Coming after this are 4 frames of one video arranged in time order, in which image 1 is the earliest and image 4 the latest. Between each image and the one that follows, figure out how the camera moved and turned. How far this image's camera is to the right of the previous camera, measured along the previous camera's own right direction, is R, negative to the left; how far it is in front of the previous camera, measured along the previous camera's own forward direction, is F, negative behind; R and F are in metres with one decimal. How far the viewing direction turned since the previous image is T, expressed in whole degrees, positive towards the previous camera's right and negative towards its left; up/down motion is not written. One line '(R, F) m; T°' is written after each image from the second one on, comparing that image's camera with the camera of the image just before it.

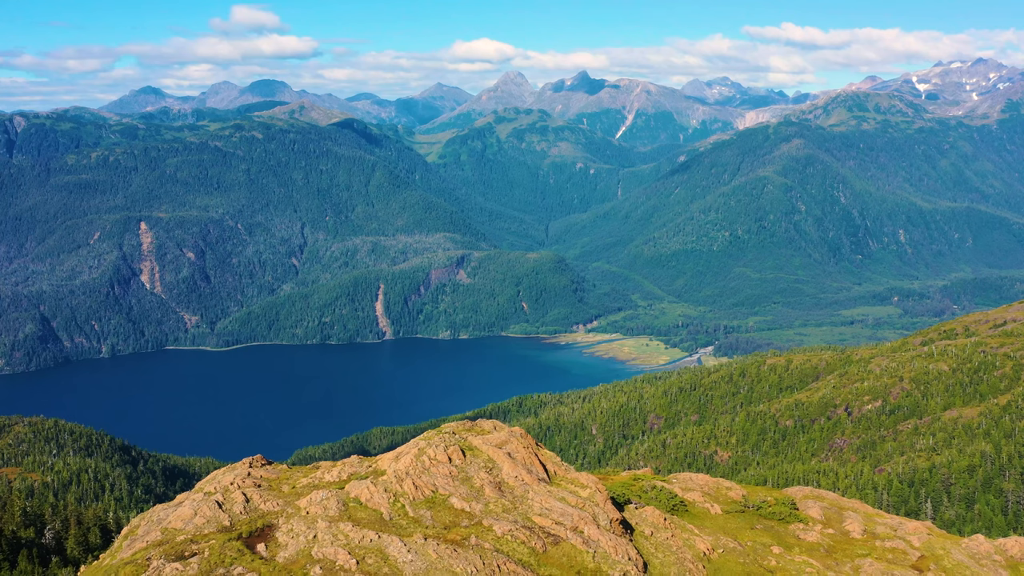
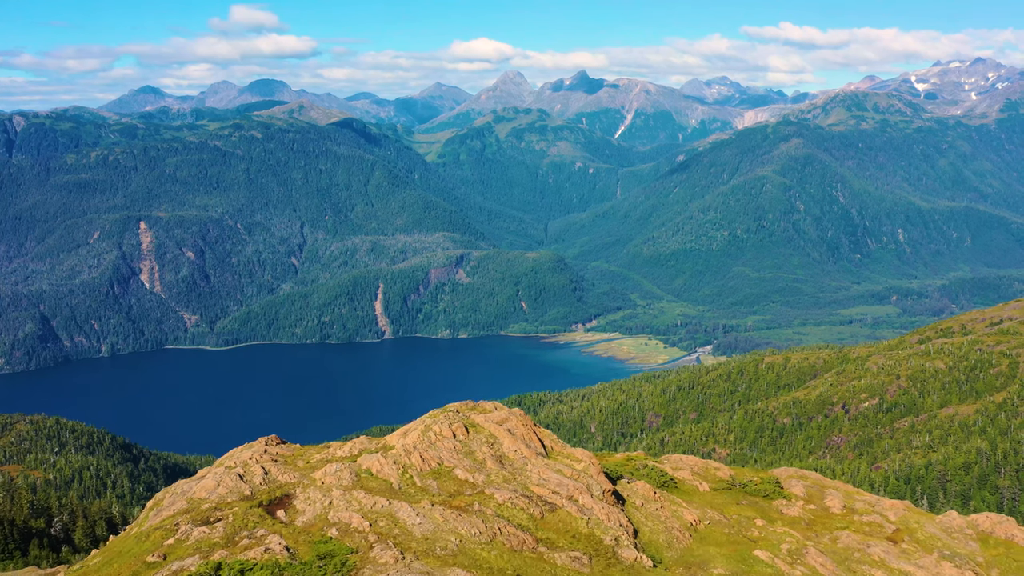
(-0.1, -5.3) m; 0°
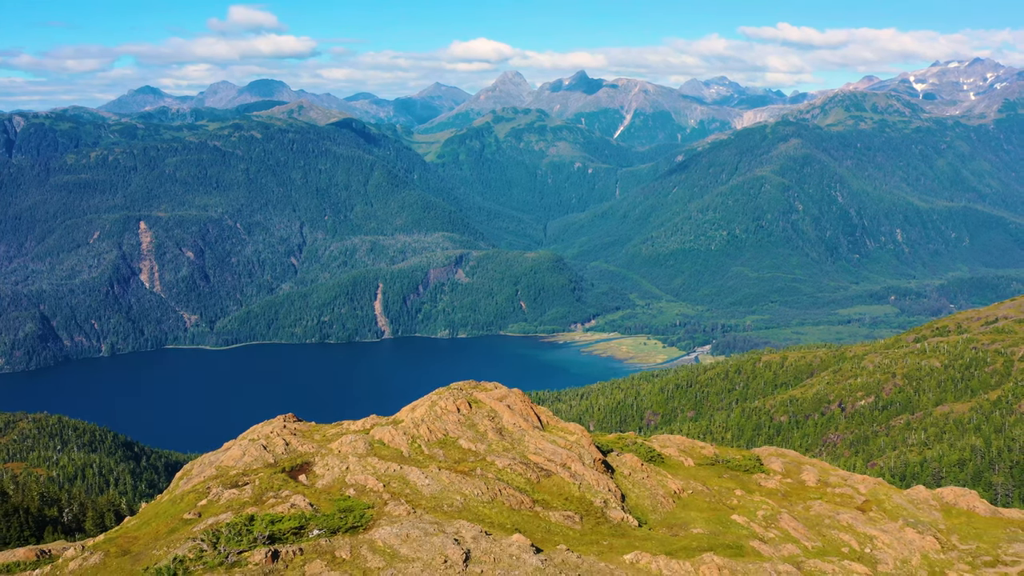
(0.0, -7.3) m; 0°
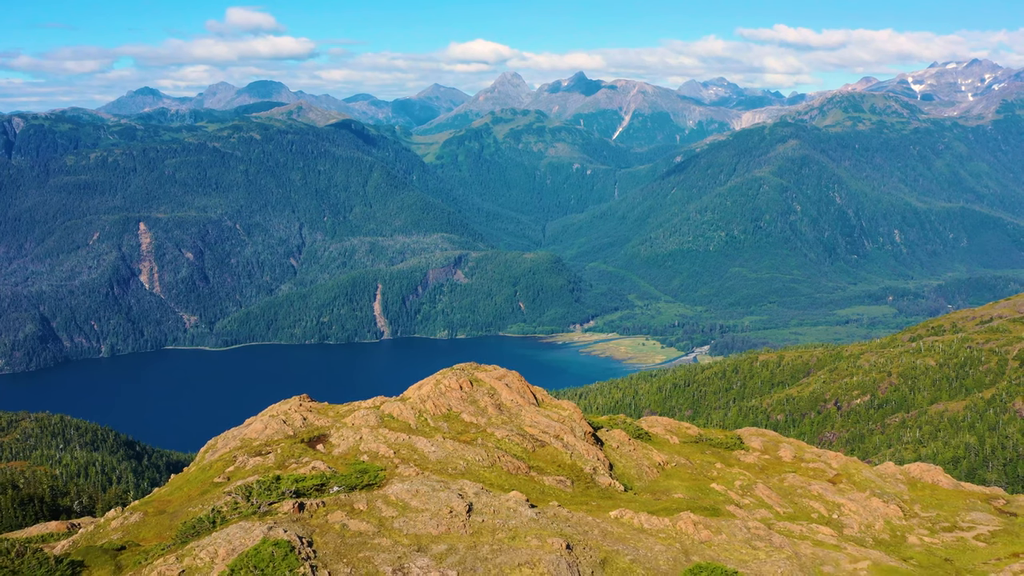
(+0.1, -7.9) m; 0°
